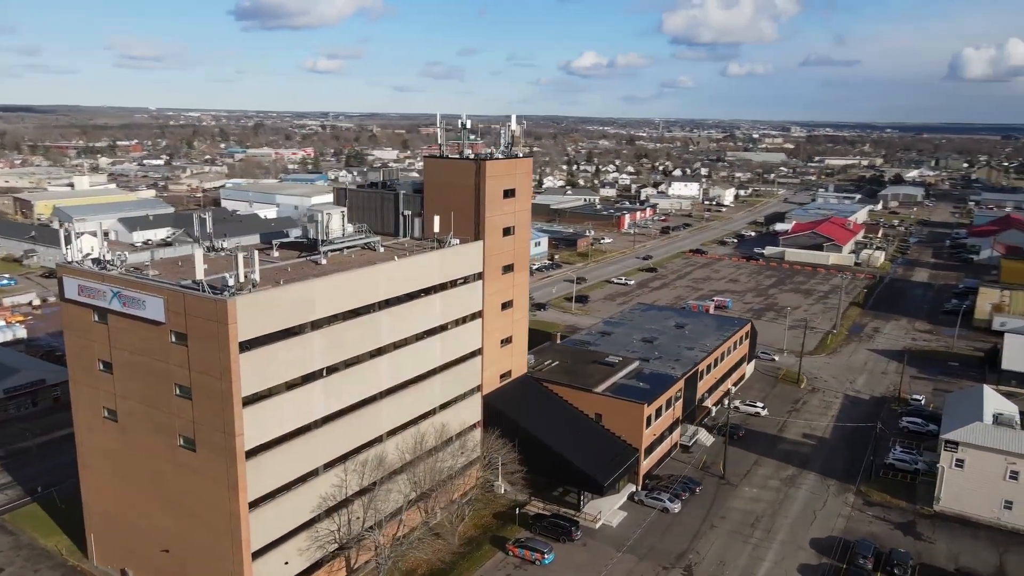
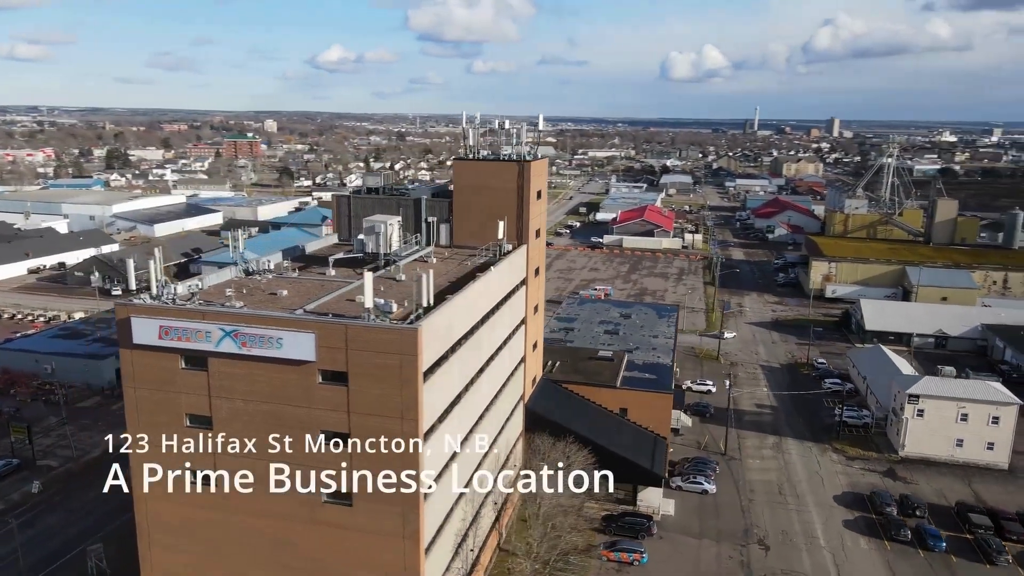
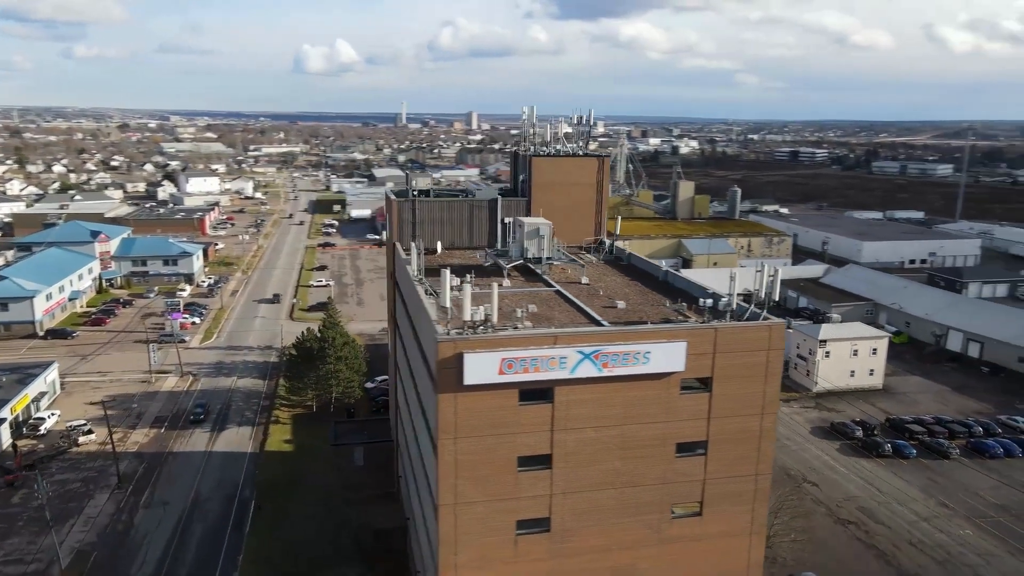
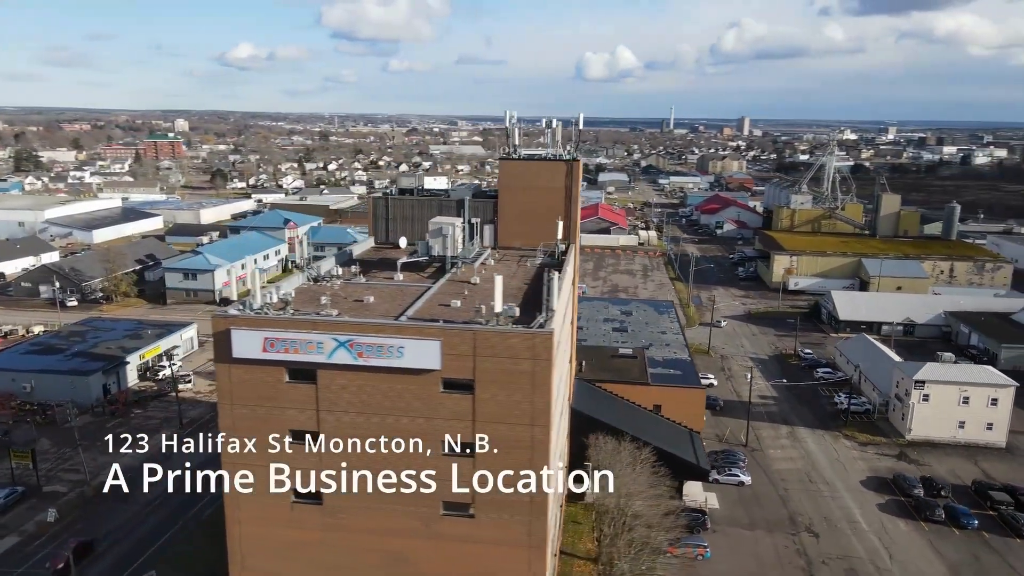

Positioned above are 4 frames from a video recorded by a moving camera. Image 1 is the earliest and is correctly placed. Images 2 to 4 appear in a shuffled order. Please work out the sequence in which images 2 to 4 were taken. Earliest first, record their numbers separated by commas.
2, 4, 3
